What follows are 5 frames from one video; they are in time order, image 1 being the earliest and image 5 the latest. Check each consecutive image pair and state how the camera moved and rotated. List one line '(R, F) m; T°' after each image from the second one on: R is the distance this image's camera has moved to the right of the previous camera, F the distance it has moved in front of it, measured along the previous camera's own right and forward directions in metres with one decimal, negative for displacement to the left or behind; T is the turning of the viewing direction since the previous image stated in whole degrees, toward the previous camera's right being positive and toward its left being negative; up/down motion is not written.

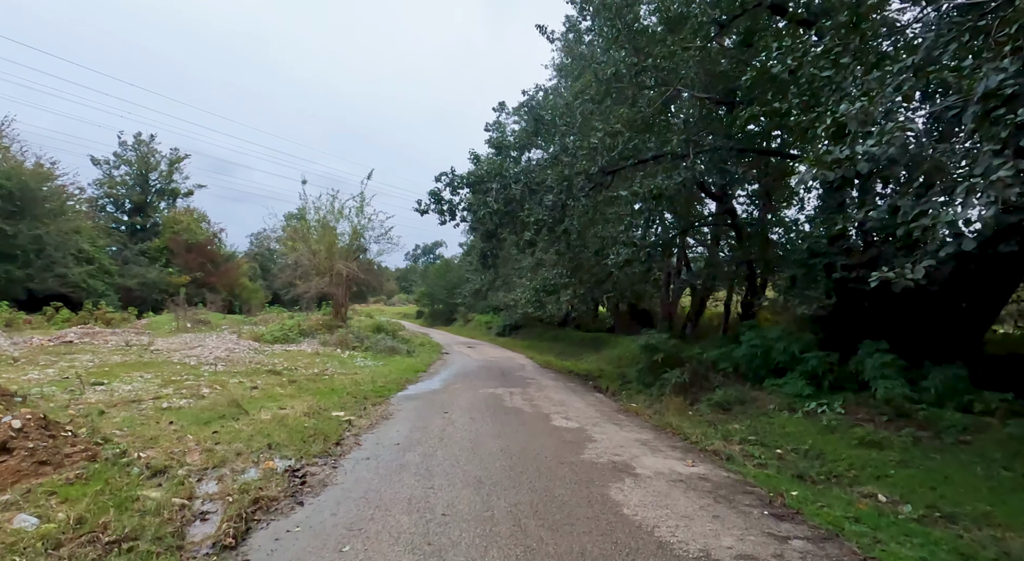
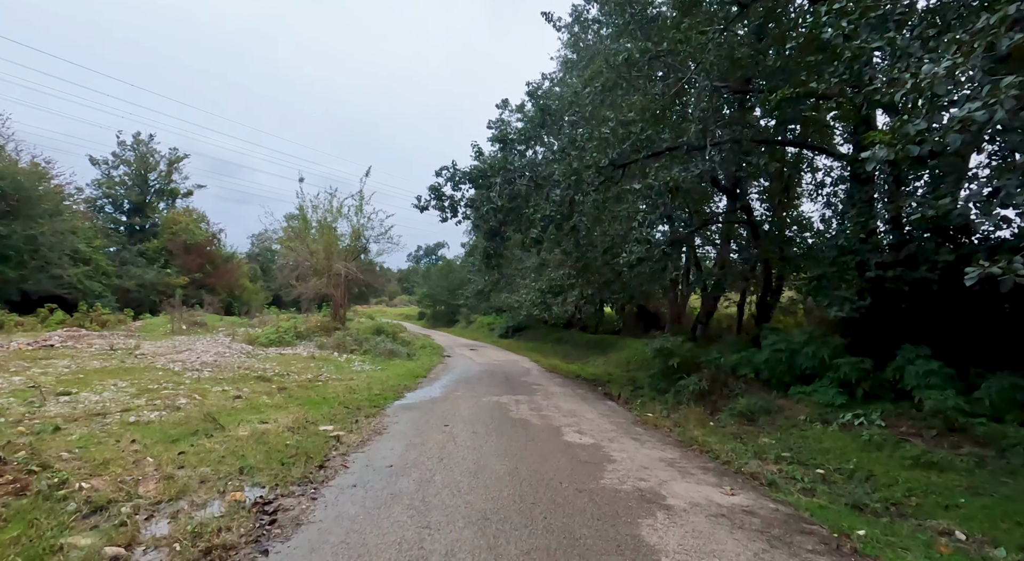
(-0.1, +0.7) m; 0°
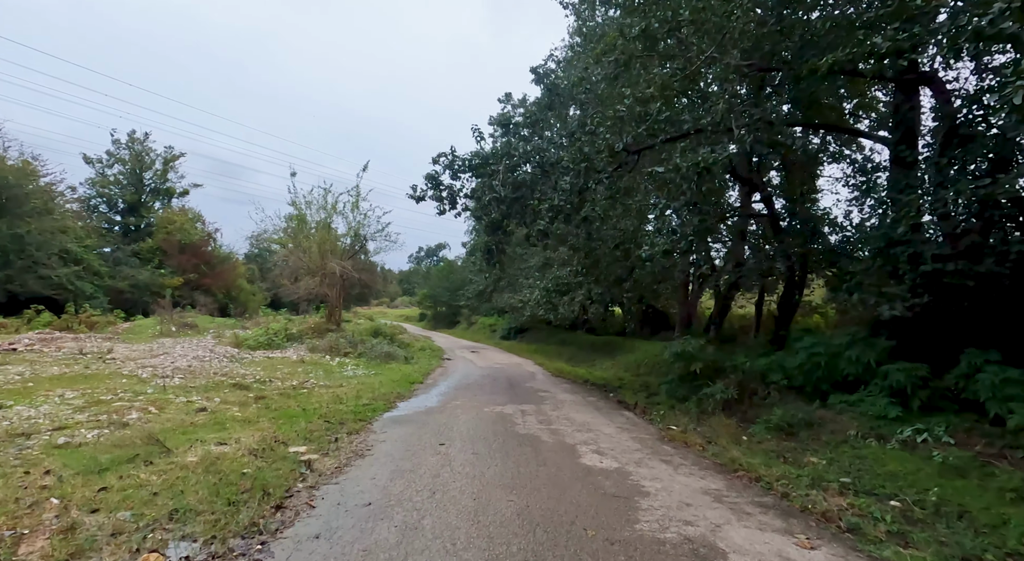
(-0.1, +1.0) m; 0°
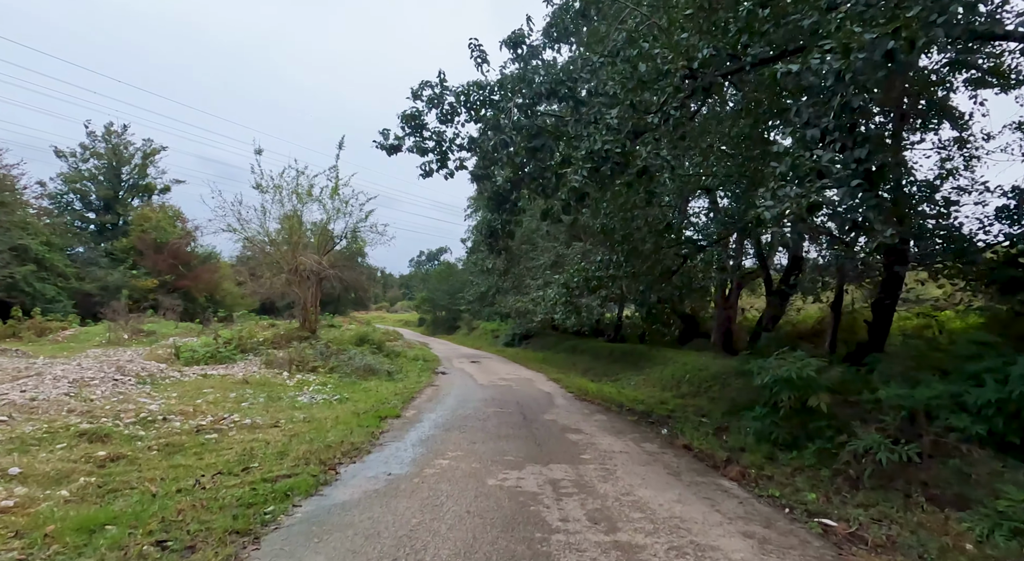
(-0.2, +3.4) m; 0°
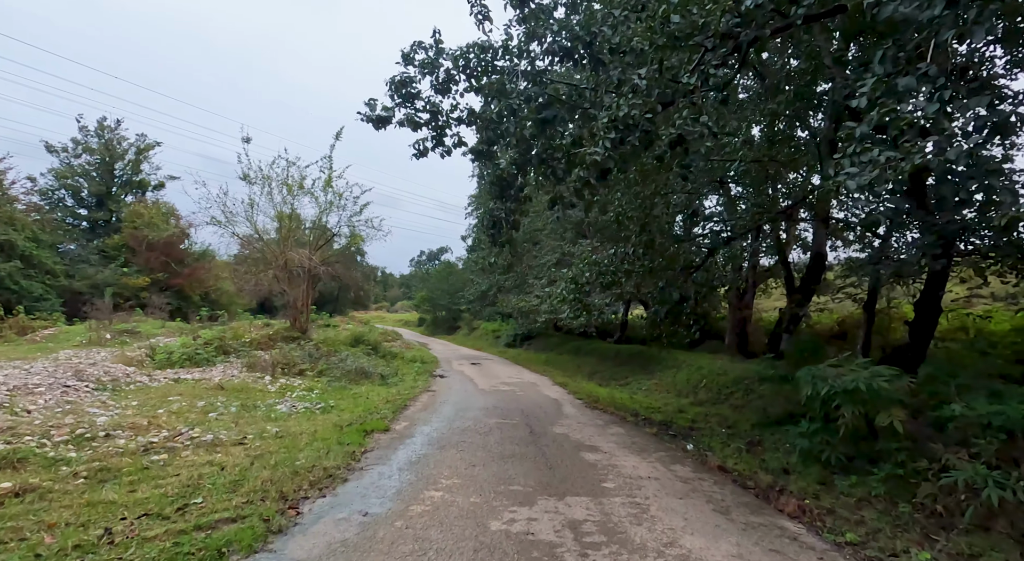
(-0.1, +1.0) m; 0°
